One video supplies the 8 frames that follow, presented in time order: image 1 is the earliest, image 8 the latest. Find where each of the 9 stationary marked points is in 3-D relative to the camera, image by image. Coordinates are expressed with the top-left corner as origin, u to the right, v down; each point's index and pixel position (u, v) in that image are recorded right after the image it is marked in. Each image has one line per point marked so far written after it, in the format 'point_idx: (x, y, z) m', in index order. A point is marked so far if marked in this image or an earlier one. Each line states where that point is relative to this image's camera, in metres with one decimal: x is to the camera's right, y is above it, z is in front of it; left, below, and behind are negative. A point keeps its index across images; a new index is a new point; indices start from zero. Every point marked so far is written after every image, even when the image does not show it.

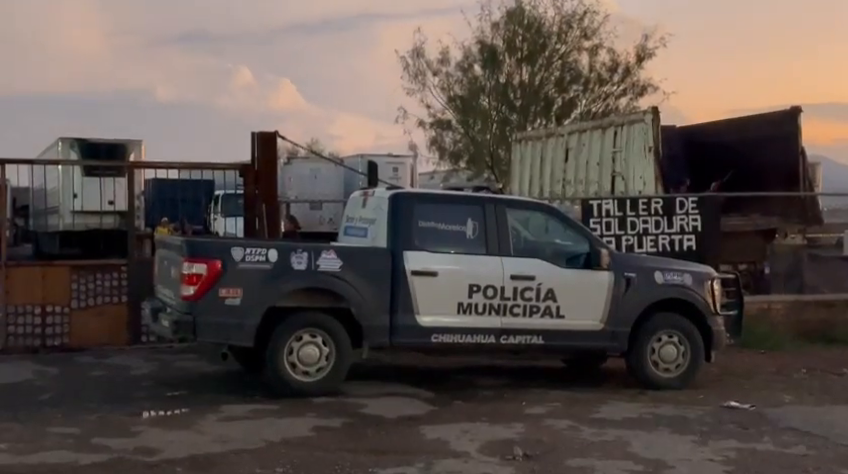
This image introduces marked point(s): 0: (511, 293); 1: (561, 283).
0: (+0.8, -0.5, +8.3) m
1: (+1.3, -0.4, +8.4) m
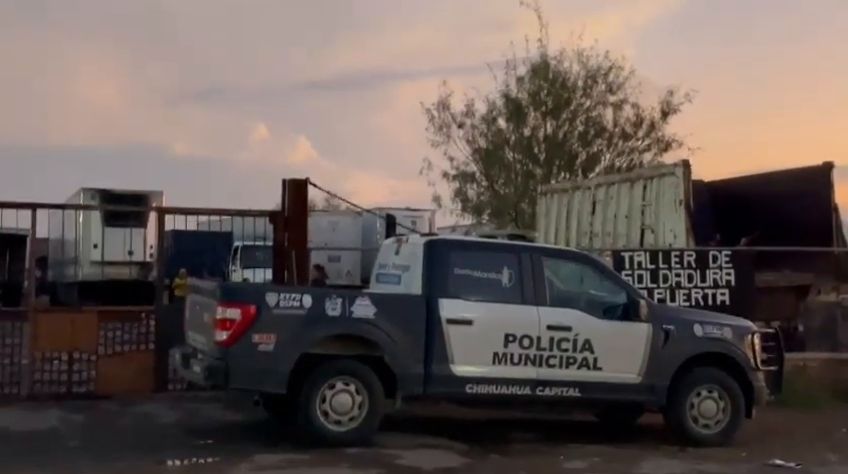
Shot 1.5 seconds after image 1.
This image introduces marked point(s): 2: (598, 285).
0: (+1.1, -1.0, +8.1) m
1: (+1.6, -0.9, +8.2) m
2: (+1.7, -0.5, +8.4) m
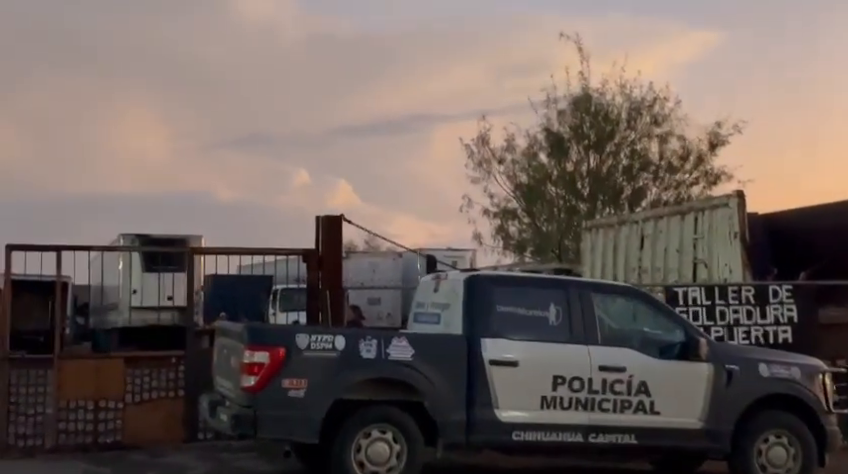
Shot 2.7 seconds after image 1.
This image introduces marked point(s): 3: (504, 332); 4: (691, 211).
0: (+1.5, -1.2, +7.5) m
1: (+2.0, -1.2, +7.6) m
2: (+2.0, -0.7, +7.9) m
3: (+0.7, -0.8, +7.4) m
4: (+4.0, +0.4, +13.4) m
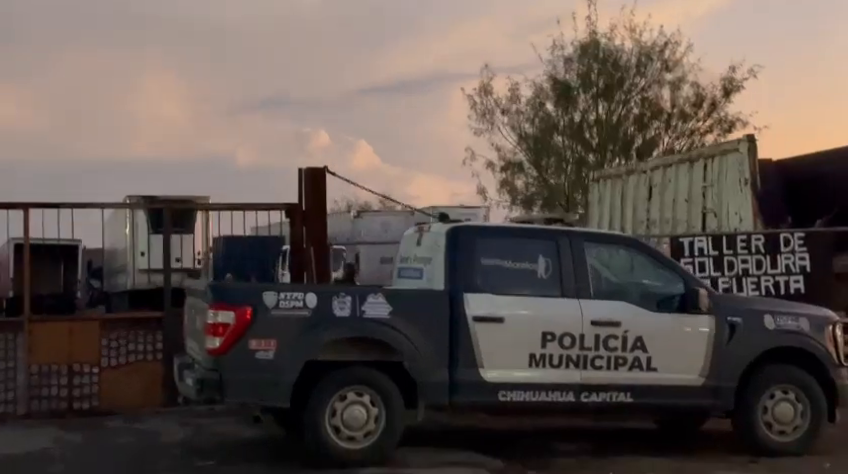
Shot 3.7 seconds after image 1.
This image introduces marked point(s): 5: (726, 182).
0: (+1.3, -0.8, +7.0) m
1: (+1.8, -0.7, +7.1) m
2: (+1.9, -0.3, +7.4) m
3: (+0.5, -0.4, +6.9) m
4: (+3.9, +1.1, +12.8) m
5: (+4.1, +0.7, +12.1) m
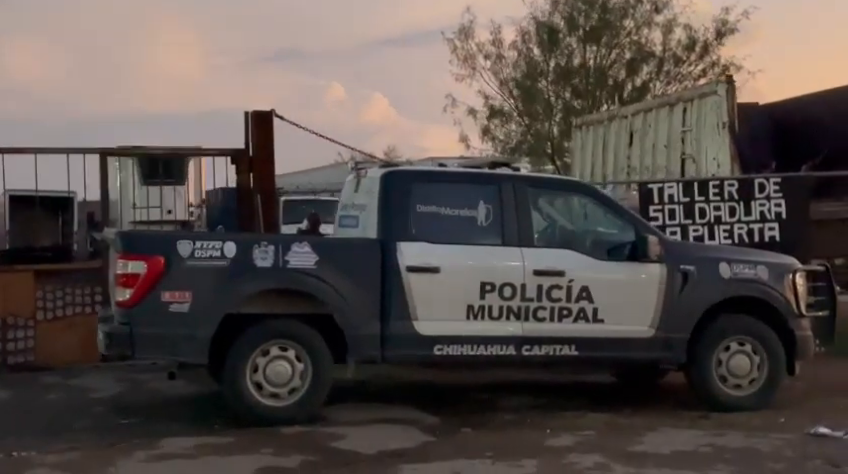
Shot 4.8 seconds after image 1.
0: (+0.8, -0.4, +6.7) m
1: (+1.3, -0.3, +6.8) m
2: (+1.4, +0.1, +7.0) m
3: (0.0, 0.0, +6.6) m
4: (+3.5, +1.8, +12.3) m
5: (+3.7, +1.4, +11.7) m
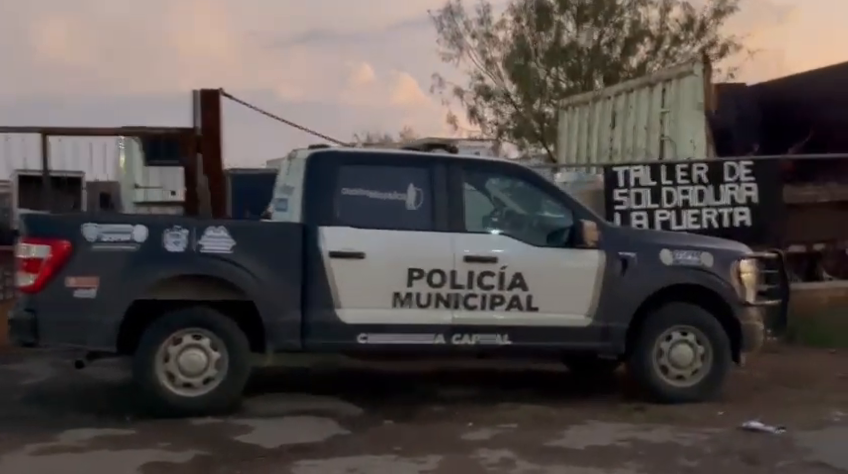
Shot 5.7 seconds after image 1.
0: (+0.3, -0.3, +6.4) m
1: (+0.8, -0.2, +6.5) m
2: (+0.8, +0.2, +6.7) m
3: (-0.5, +0.1, +6.3) m
4: (+3.1, +2.1, +11.9) m
5: (+3.3, +1.6, +11.3) m
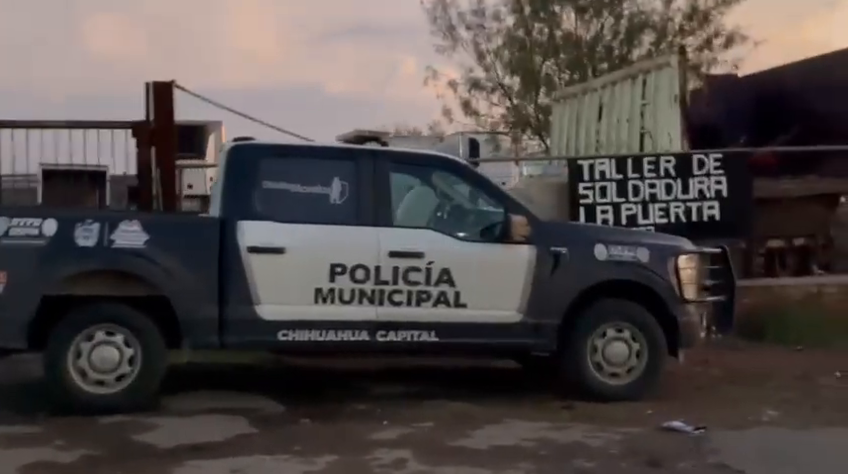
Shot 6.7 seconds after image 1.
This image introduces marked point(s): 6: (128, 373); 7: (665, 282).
0: (-0.2, -0.3, +6.3) m
1: (+0.2, -0.2, +6.3) m
2: (+0.3, +0.3, +6.5) m
3: (-1.1, +0.2, +6.2) m
4: (+2.8, +2.1, +11.6) m
5: (+2.9, +1.7, +11.0) m
6: (-2.0, -0.9, +6.0) m
7: (+1.8, -0.3, +6.5) m
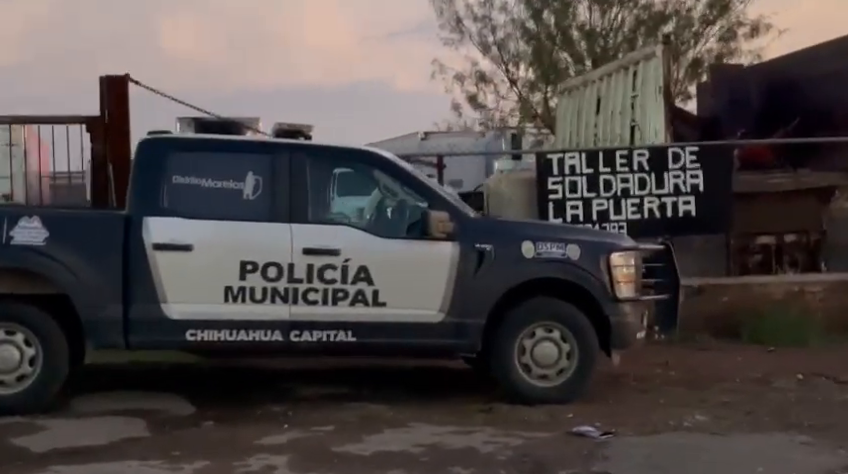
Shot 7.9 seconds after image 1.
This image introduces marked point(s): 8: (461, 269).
0: (-0.8, -0.2, +6.1) m
1: (-0.3, -0.1, +6.1) m
2: (-0.2, +0.3, +6.3) m
3: (-1.7, +0.2, +6.0) m
4: (+2.5, +2.2, +11.2) m
5: (+2.6, +1.7, +10.6) m
6: (-2.6, -0.9, +5.8) m
7: (+1.2, -0.3, +6.1) m
8: (+0.2, -0.2, +6.1) m
